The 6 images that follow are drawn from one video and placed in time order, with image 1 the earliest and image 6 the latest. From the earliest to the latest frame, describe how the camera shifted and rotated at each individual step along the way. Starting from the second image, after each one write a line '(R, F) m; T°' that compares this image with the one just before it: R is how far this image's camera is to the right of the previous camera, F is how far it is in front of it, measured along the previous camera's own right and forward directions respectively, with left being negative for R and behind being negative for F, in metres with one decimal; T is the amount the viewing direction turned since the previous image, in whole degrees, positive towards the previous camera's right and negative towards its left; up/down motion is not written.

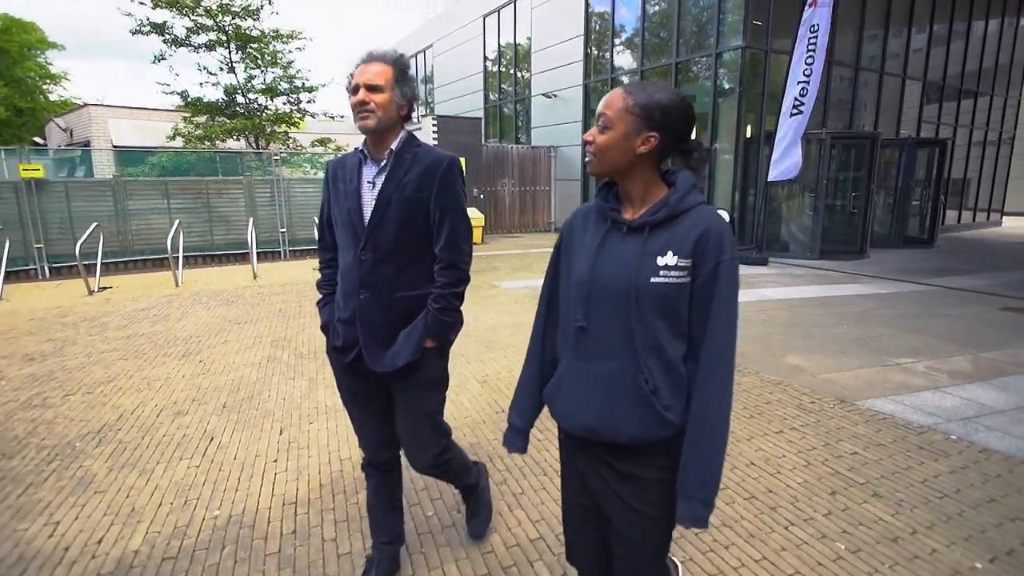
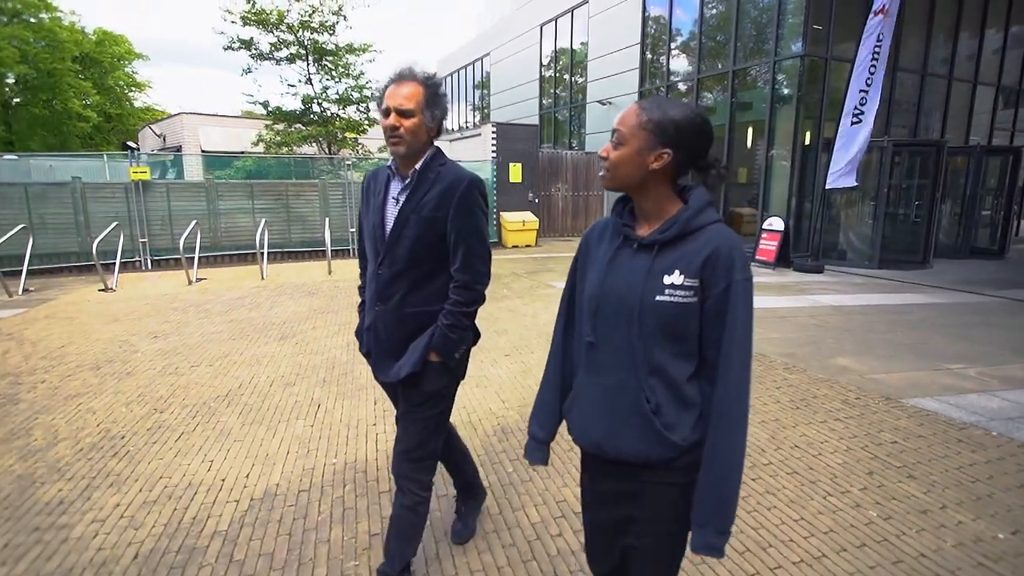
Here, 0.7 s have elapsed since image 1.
(-0.2, -0.5) m; -5°
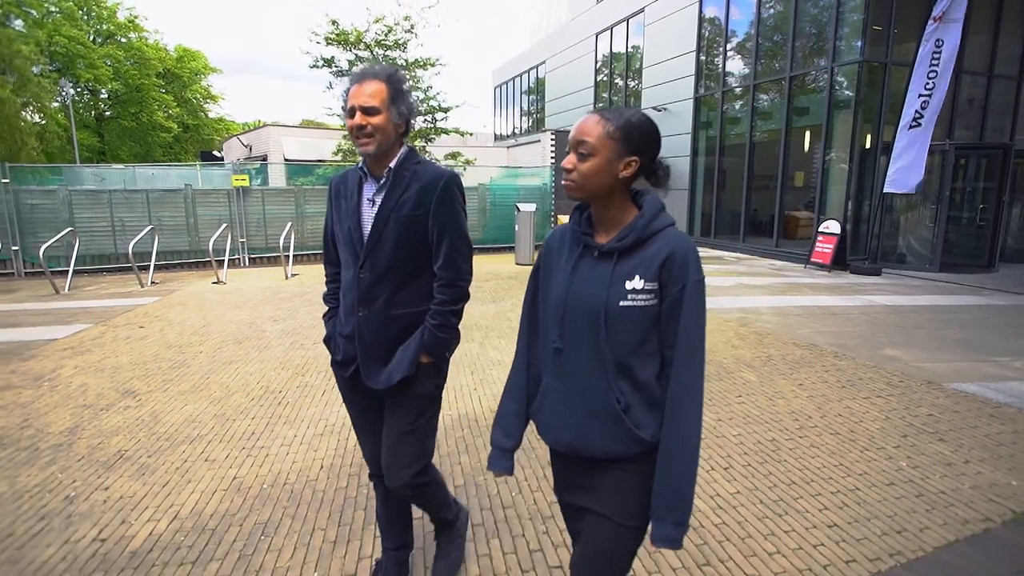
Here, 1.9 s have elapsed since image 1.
(-0.3, -0.8) m; -5°
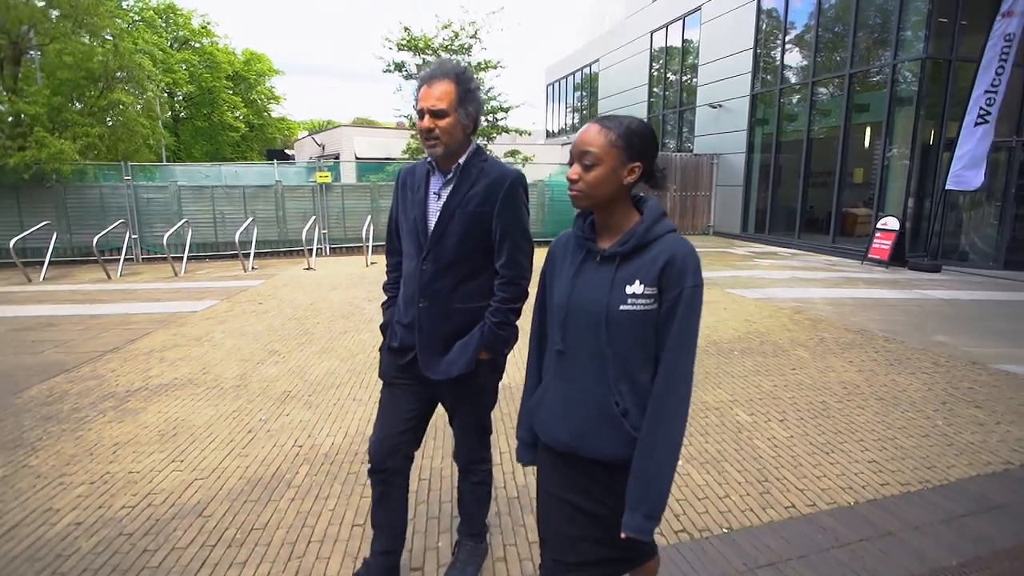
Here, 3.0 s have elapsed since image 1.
(-0.3, -0.8) m; -5°
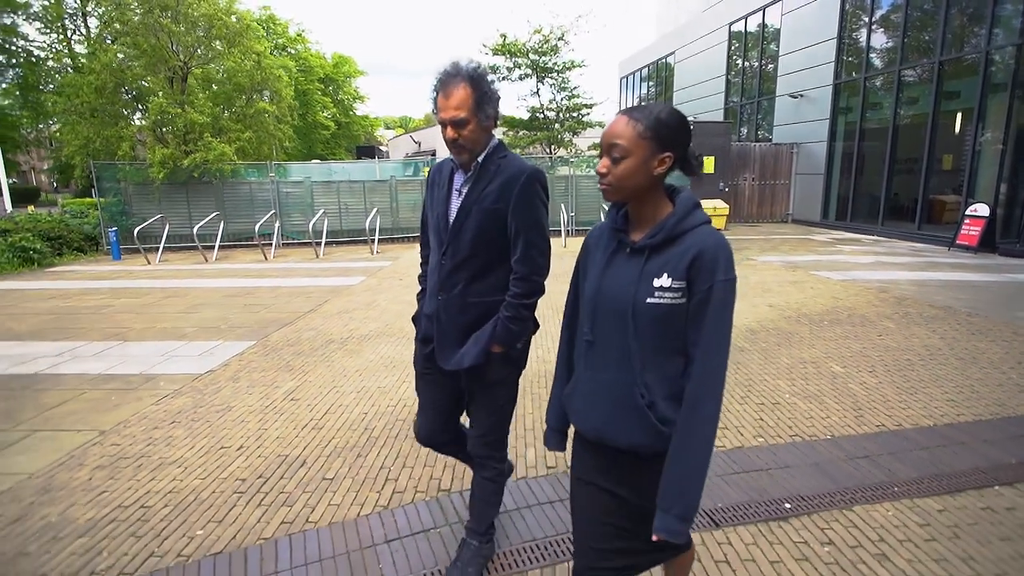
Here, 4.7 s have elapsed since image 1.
(-0.6, -1.2) m; -7°
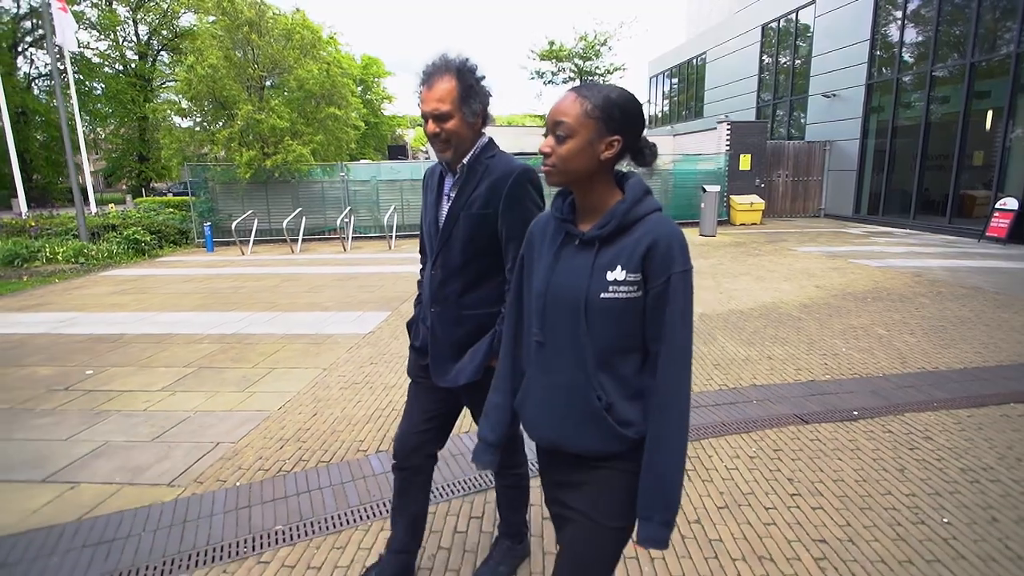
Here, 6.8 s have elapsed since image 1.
(-1.0, -1.2) m; -2°
